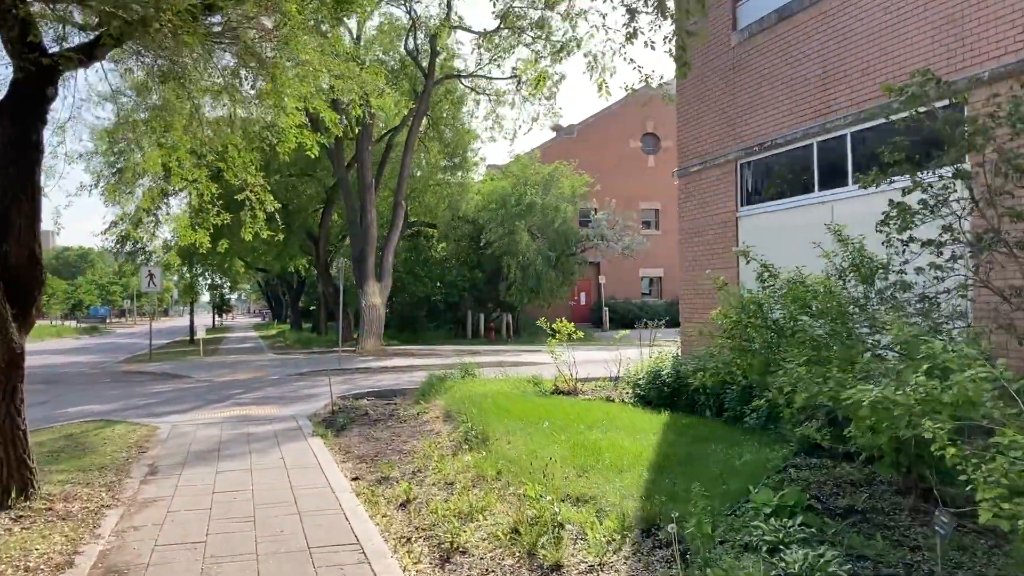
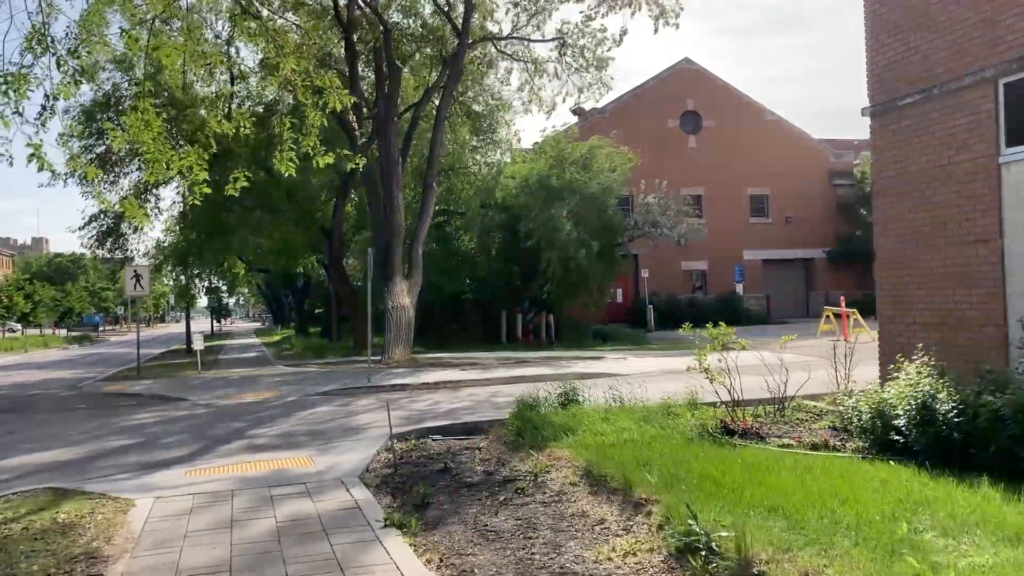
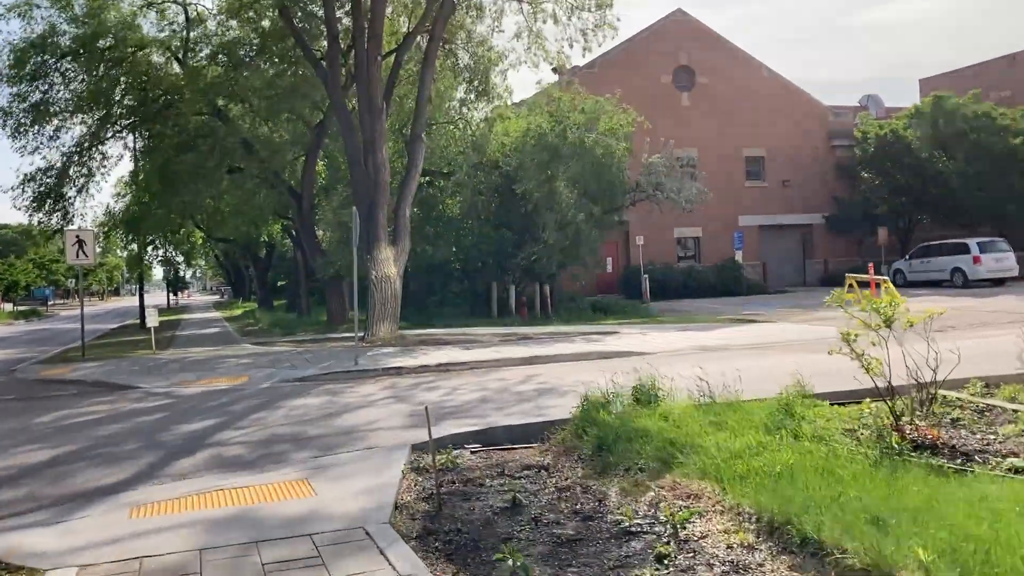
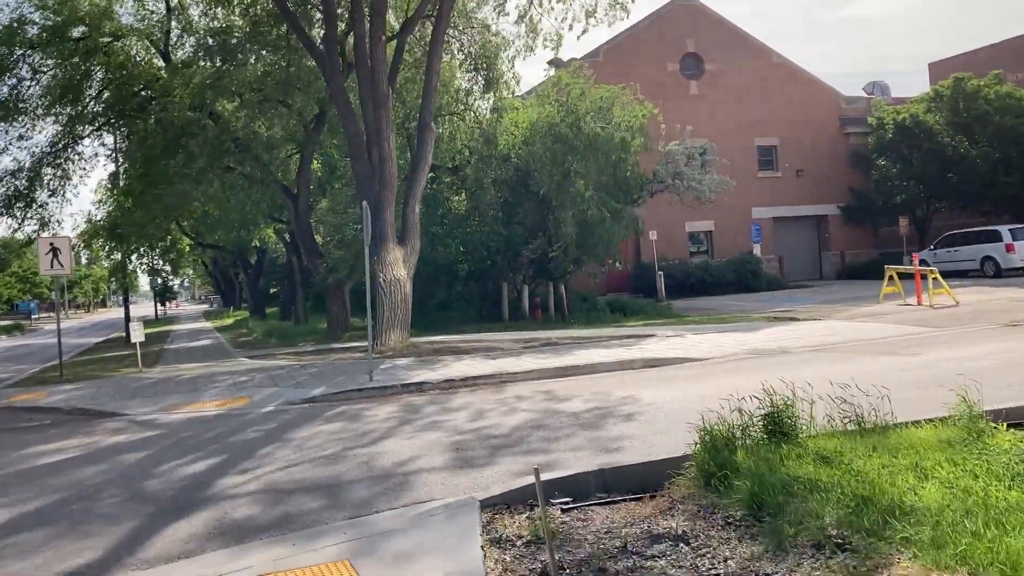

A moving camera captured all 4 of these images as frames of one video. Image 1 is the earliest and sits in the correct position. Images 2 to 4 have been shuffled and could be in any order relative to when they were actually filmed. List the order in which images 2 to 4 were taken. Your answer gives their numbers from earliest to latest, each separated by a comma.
2, 3, 4
